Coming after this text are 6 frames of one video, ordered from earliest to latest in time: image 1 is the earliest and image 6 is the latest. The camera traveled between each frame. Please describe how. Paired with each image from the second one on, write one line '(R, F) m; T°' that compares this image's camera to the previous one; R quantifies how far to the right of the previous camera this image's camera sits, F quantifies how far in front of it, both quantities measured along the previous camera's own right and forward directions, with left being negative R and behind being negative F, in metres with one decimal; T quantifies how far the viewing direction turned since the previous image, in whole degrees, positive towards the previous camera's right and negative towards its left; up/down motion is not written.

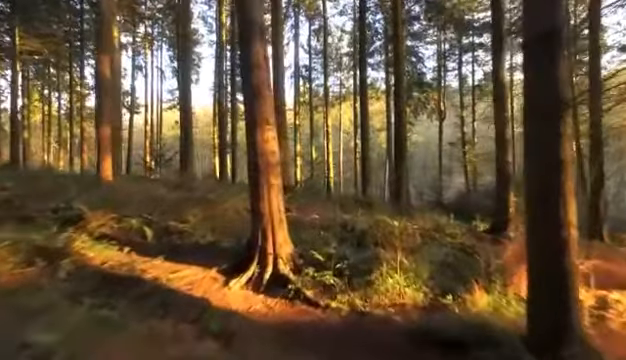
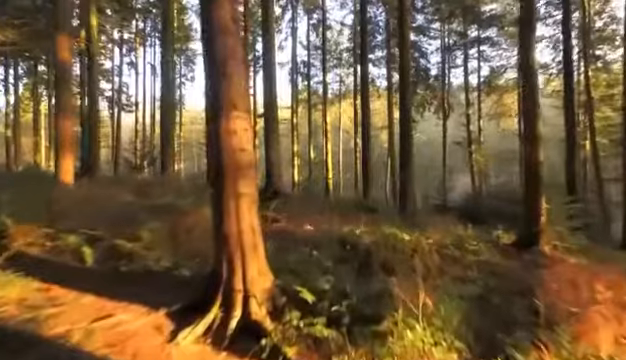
(+0.1, +2.6) m; 0°
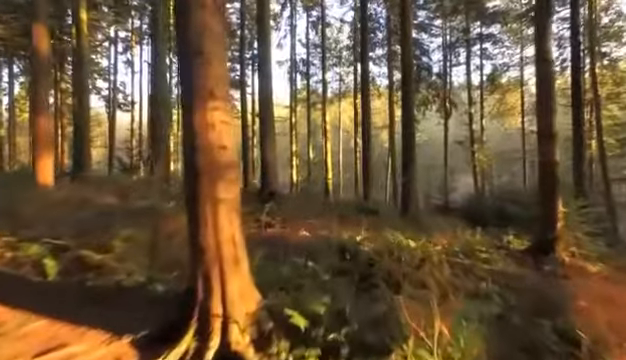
(+0.1, +1.1) m; 0°
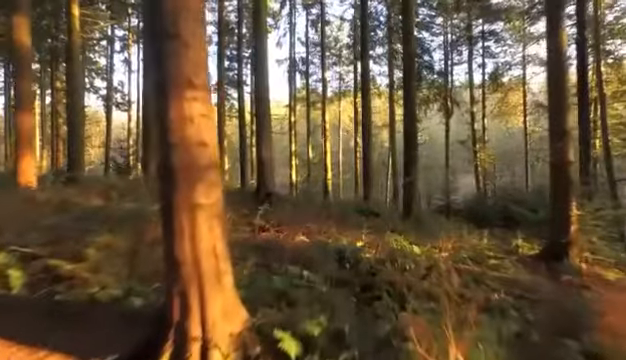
(0.0, +0.8) m; 0°
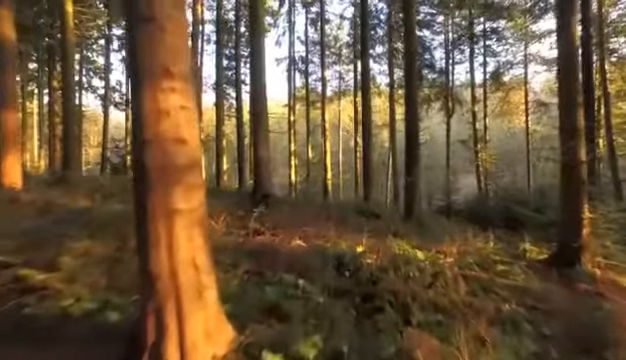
(0.0, +0.6) m; 0°
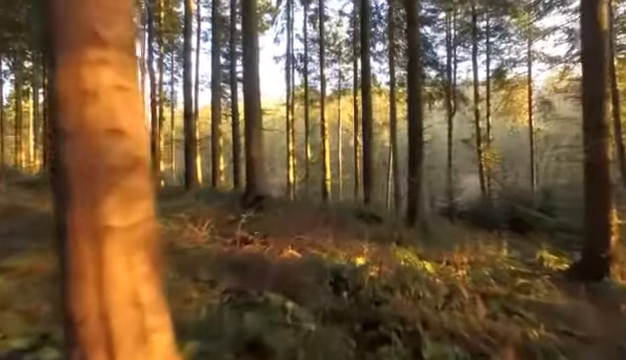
(+0.1, +1.2) m; 0°
